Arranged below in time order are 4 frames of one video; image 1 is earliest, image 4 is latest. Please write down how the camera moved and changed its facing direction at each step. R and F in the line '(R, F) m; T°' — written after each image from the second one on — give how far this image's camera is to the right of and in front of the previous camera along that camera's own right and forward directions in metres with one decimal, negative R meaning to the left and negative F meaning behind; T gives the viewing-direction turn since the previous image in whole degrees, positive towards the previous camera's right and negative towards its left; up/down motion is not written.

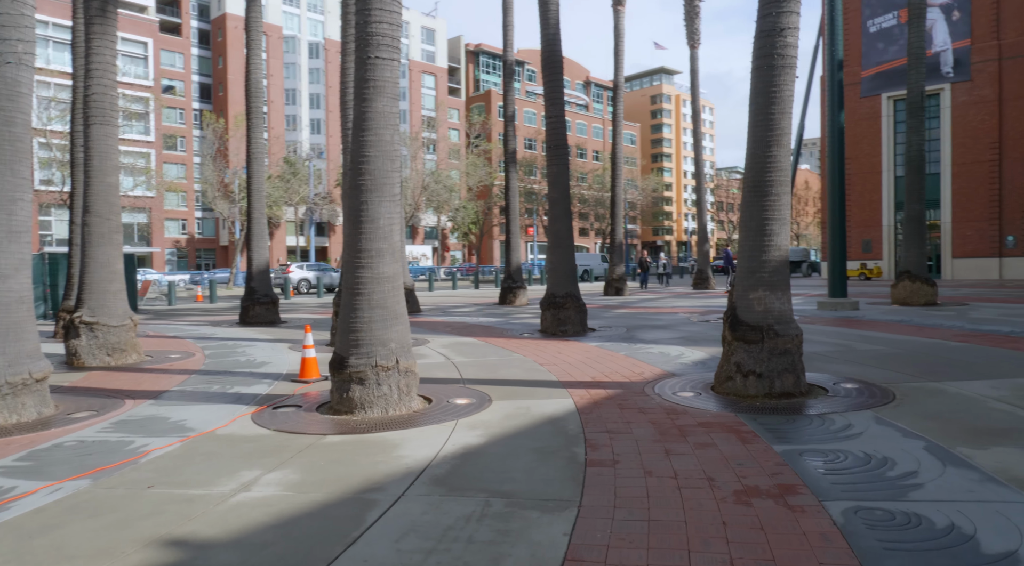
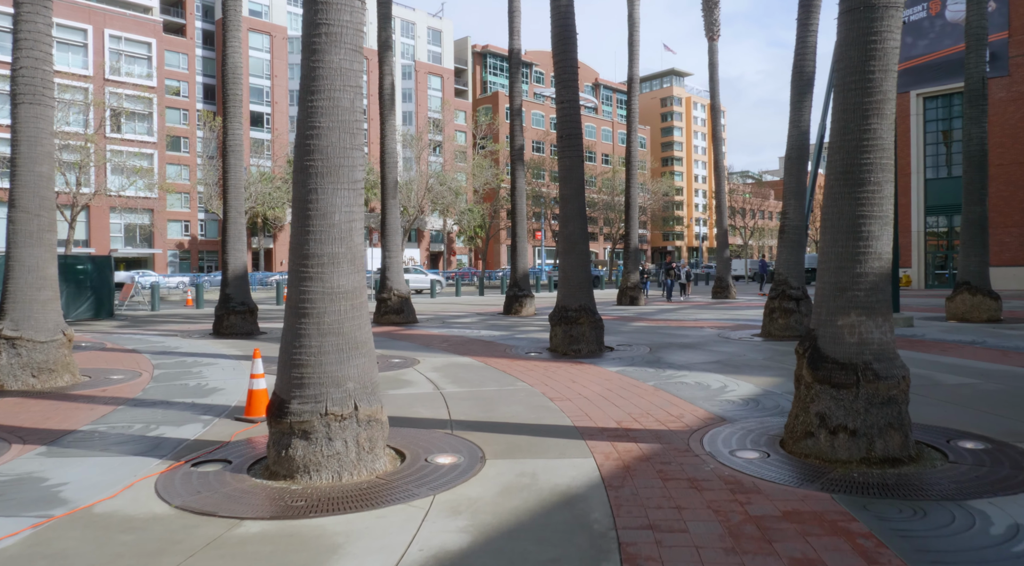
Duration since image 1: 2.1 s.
(0.0, +1.9) m; -1°
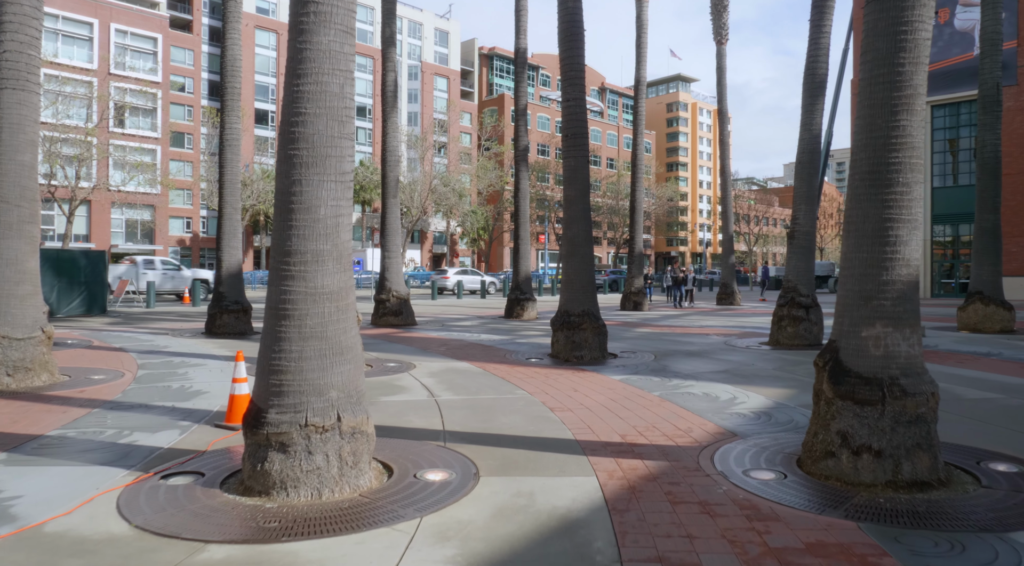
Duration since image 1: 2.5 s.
(0.0, +0.4) m; 0°
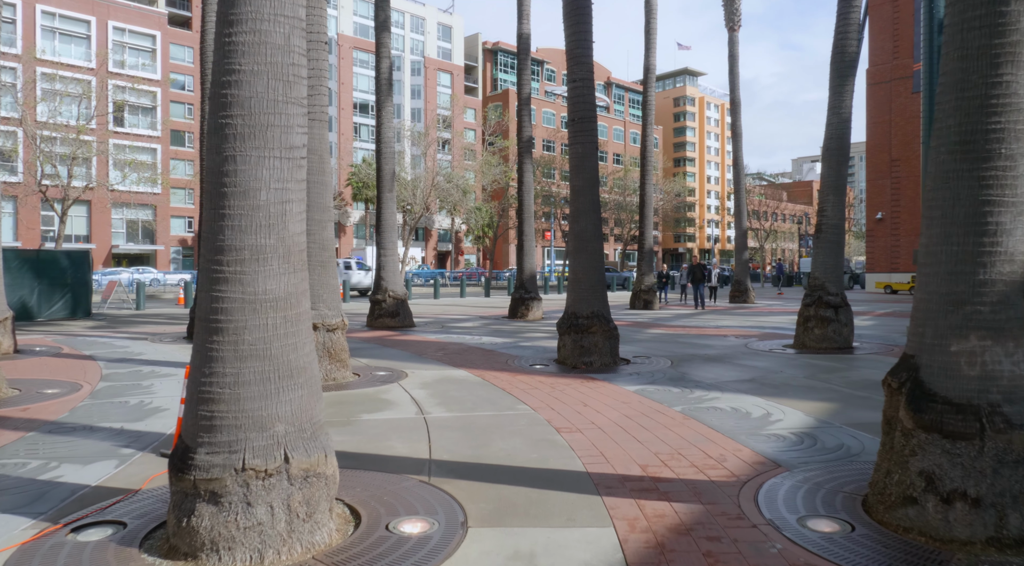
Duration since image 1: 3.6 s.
(+0.1, +1.0) m; 0°
